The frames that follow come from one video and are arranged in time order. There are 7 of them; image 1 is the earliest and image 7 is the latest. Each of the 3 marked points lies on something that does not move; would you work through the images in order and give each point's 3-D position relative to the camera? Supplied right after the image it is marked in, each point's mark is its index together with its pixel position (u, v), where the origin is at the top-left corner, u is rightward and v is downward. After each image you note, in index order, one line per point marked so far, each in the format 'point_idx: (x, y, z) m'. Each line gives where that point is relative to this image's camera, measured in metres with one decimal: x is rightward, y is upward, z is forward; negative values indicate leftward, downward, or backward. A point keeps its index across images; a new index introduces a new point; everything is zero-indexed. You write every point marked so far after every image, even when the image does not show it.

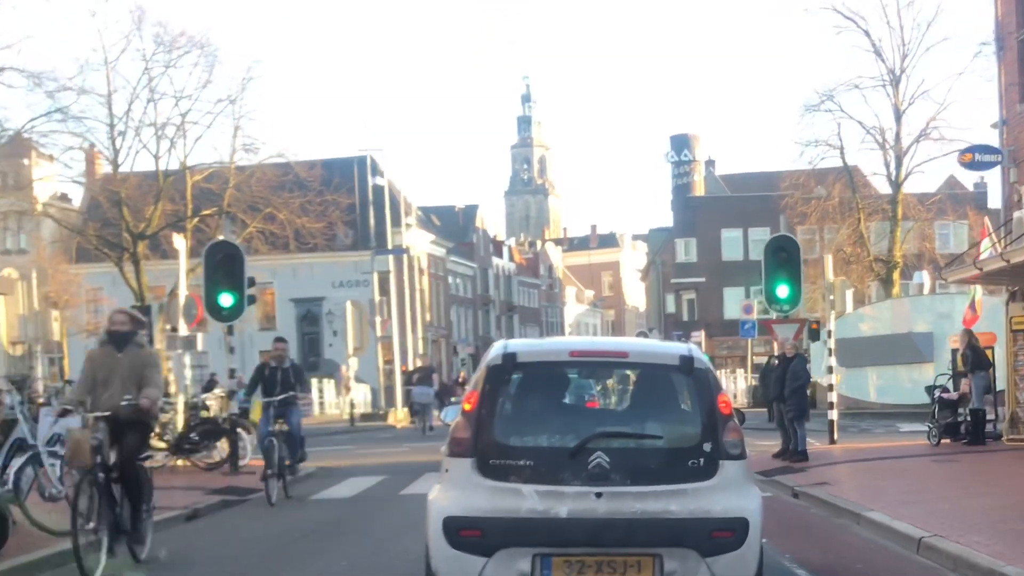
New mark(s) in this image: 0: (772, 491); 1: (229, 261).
0: (+2.4, -1.9, +13.6) m
1: (-3.3, +0.3, +17.0) m
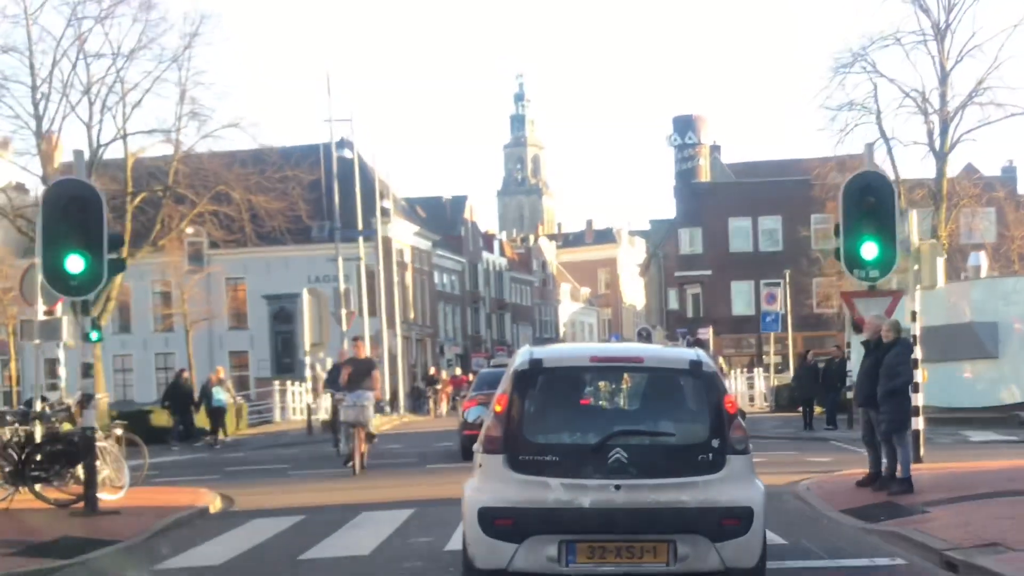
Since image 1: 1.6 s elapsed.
0: (+2.2, -1.5, +8.5) m
1: (-3.5, +0.6, +11.8) m
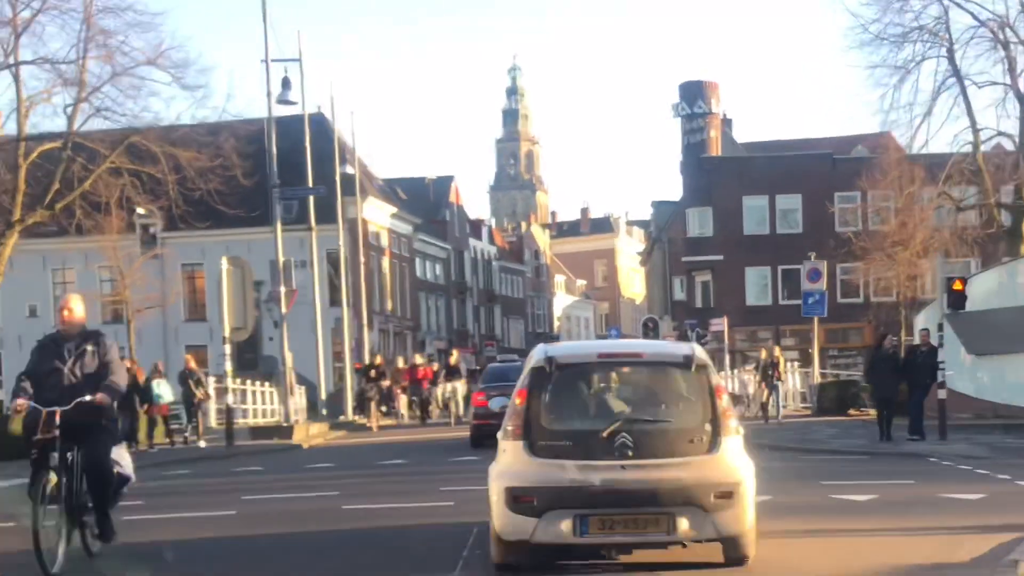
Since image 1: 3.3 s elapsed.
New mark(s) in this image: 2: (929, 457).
0: (+2.0, -1.1, +1.9) m
1: (-3.7, +1.1, +5.2) m
2: (+5.0, -2.0, +17.4) m
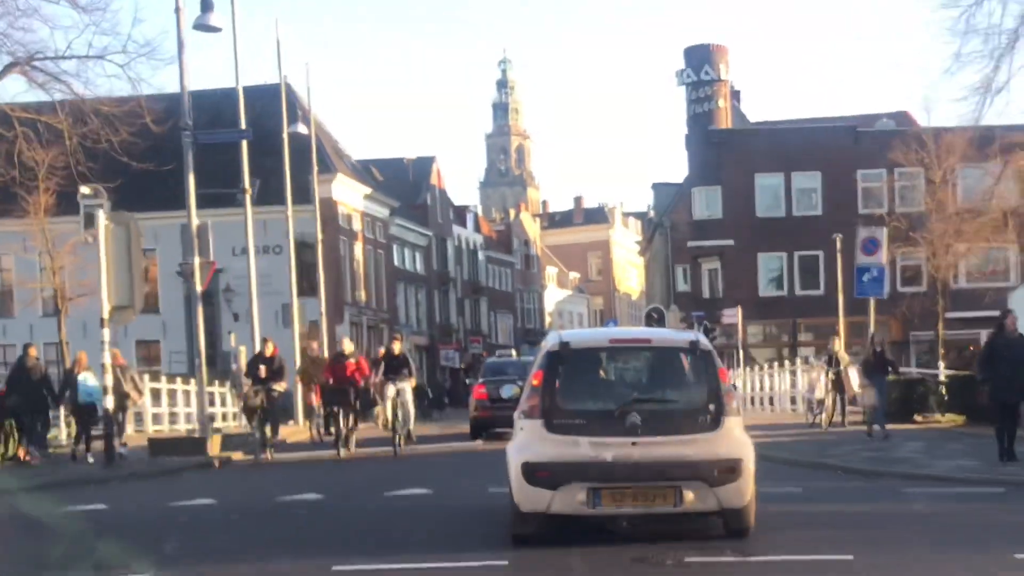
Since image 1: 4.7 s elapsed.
0: (+1.9, -0.7, -3.7) m
1: (-3.9, +1.5, -0.5) m
2: (+4.7, -1.6, +11.8) m
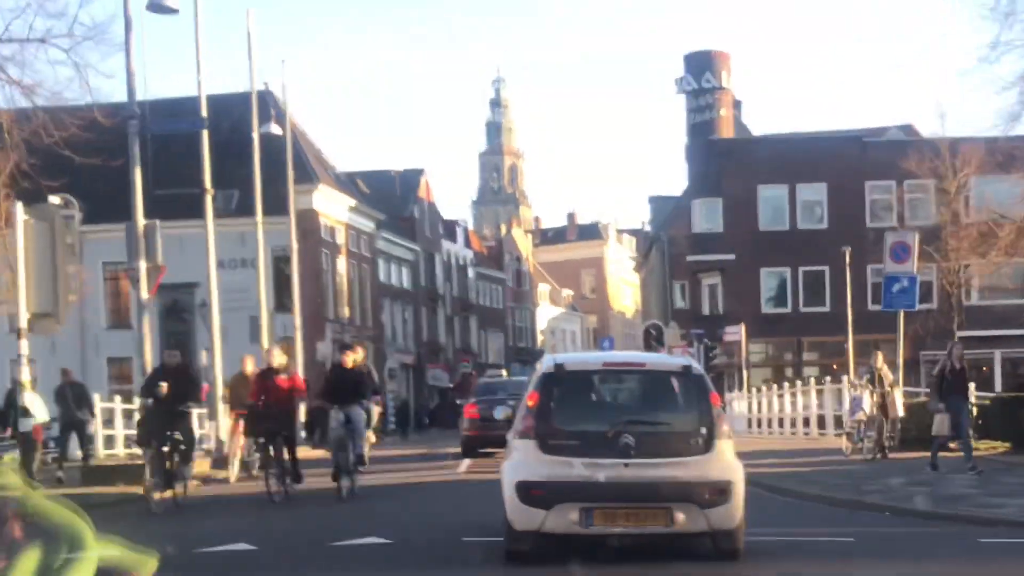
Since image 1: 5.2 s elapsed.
0: (+1.8, -0.4, -6.1) m
1: (-4.0, +1.7, -2.8) m
2: (+4.6, -1.6, +9.5) m
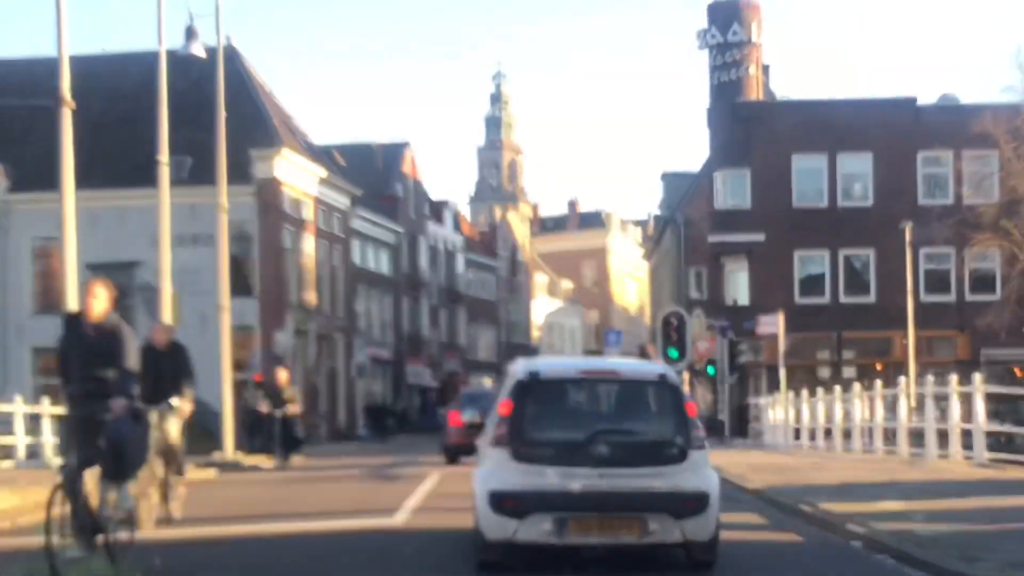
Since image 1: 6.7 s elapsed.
0: (+1.6, 0.0, -12.8) m
1: (-4.2, +2.3, -9.6) m
2: (+4.3, -1.2, +2.7) m
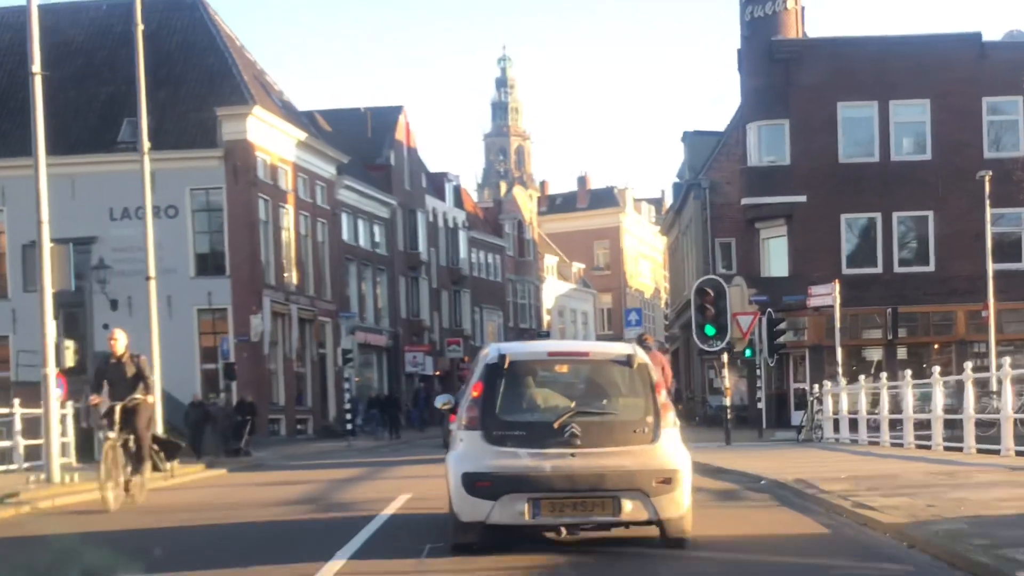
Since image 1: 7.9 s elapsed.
0: (+1.4, +0.3, -17.9) m
1: (-4.4, +2.5, -14.7) m
2: (+4.2, -0.8, -2.4) m
